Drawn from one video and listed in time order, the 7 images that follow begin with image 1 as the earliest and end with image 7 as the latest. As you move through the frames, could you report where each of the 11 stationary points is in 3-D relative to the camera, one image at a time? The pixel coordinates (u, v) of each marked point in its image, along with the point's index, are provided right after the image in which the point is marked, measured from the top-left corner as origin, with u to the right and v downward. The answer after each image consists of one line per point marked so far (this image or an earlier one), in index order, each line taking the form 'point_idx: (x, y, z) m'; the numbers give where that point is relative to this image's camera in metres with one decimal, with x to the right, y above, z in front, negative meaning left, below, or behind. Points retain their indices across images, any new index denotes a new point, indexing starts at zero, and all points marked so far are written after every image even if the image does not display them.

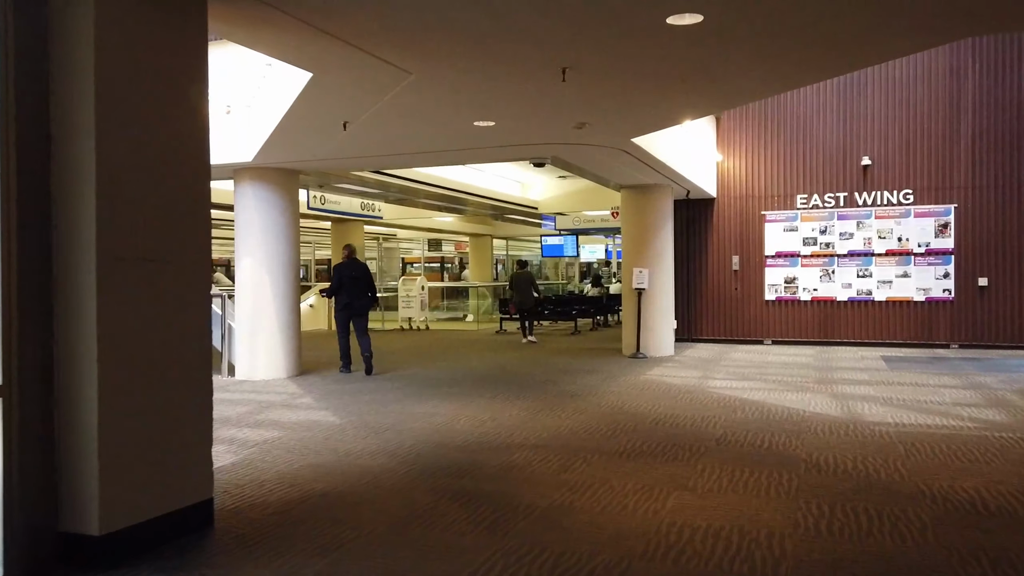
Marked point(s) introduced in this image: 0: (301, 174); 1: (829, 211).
0: (-2.5, +1.3, +8.7) m
1: (+4.7, +1.1, +11.2) m
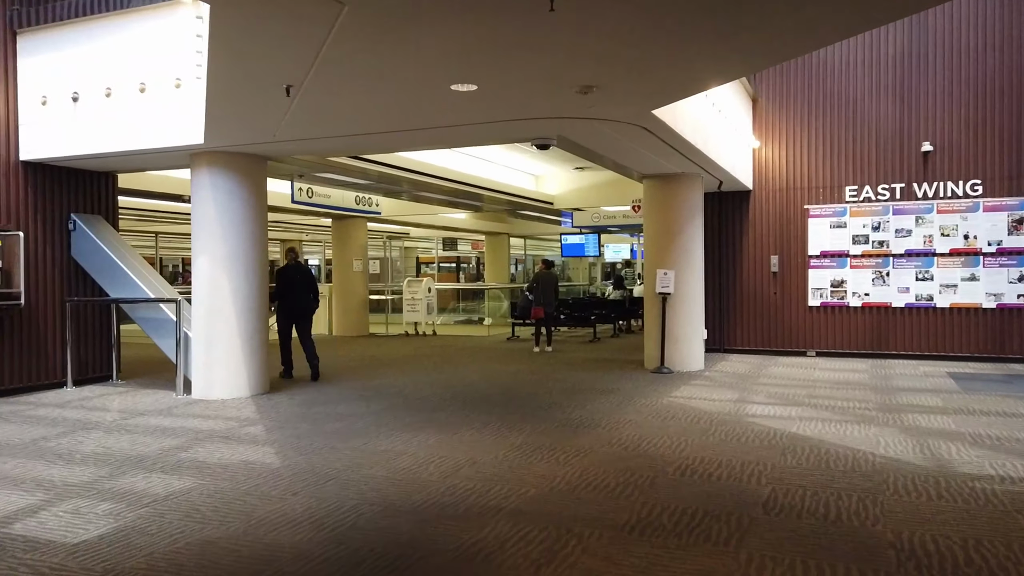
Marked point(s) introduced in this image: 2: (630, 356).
0: (-2.4, +1.3, +7.6) m
1: (+4.8, +1.1, +9.8) m
2: (+1.6, -0.9, +10.5) m
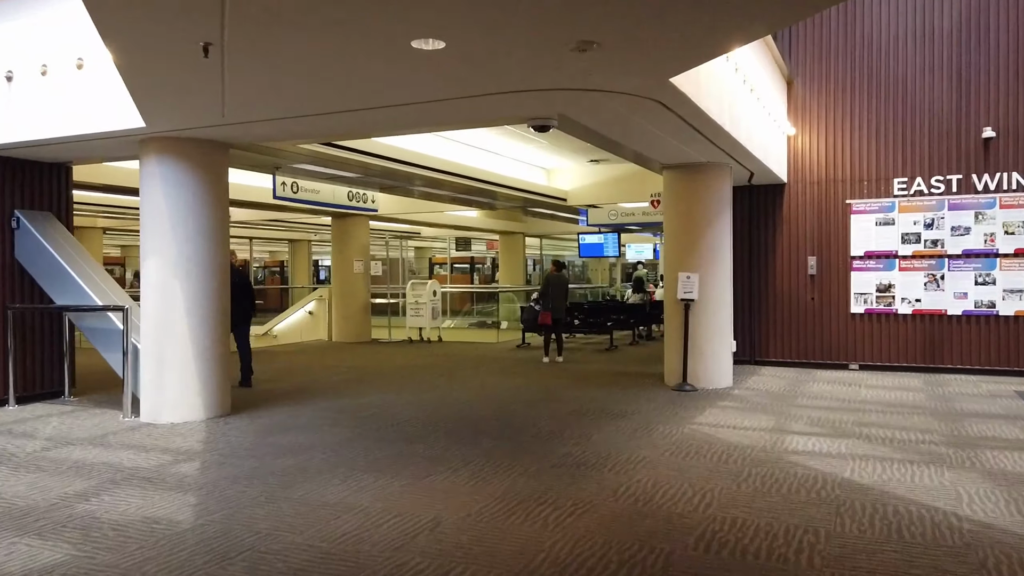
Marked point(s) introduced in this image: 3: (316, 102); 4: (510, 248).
0: (-2.4, +1.2, +6.7) m
1: (+4.9, +1.0, +8.7) m
2: (+1.7, -1.0, +9.4) m
3: (-1.3, +1.3, +5.1) m
4: (0.0, +1.1, +19.9) m
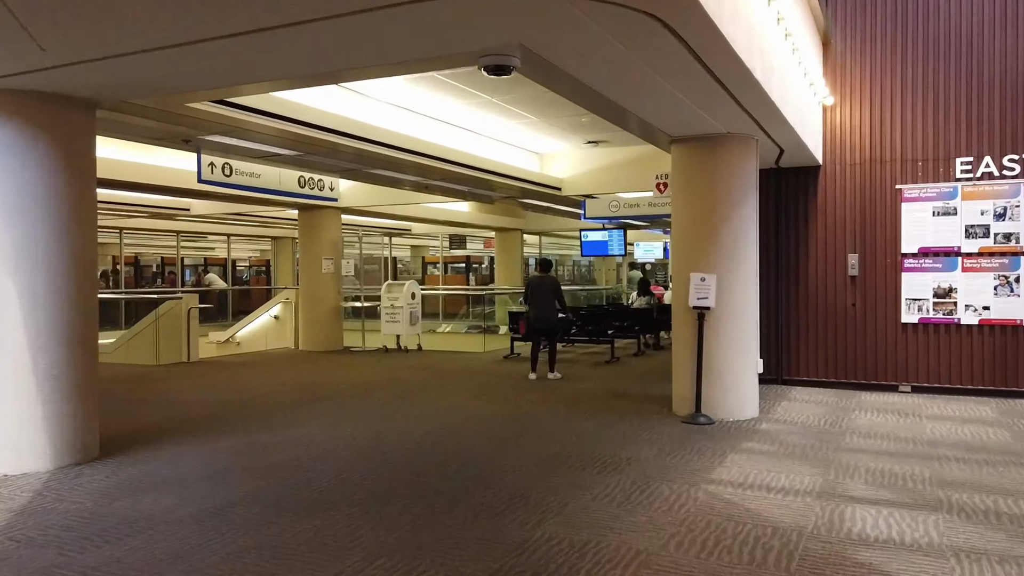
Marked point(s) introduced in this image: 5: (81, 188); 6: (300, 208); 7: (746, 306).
0: (-2.7, +1.2, +5.1) m
1: (+4.7, +1.0, +7.0) m
2: (+1.5, -1.0, +7.8) m
3: (-1.6, +1.2, +3.5) m
4: (-0.1, +1.0, +18.3) m
5: (-2.7, +0.6, +4.8) m
6: (-3.4, +1.3, +12.1) m
7: (+1.9, -0.2, +6.2) m
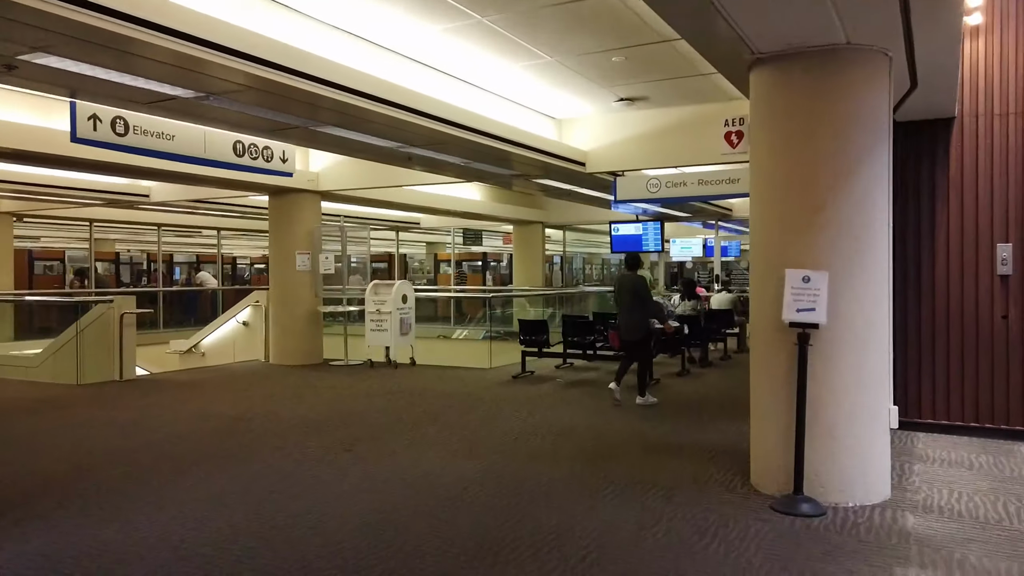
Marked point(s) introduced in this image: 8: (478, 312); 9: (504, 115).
0: (-2.8, +1.2, +3.0) m
1: (+4.6, +0.9, +4.6) m
2: (+1.5, -1.1, +5.6) m
3: (-1.8, +1.2, +1.4) m
4: (+0.3, +1.0, +16.1) m
5: (-2.8, +0.6, +2.7) m
6: (-3.2, +1.3, +10.0) m
7: (+1.9, -0.2, +4.0) m
8: (-0.5, -0.3, +10.7) m
9: (0.0, +1.8, +8.1) m
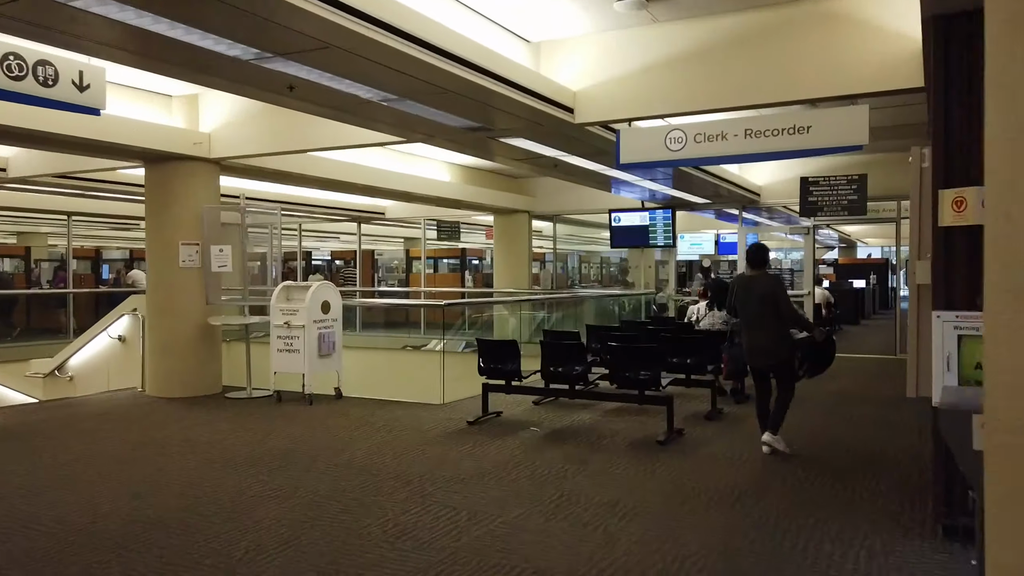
0: (-3.2, +1.2, +0.4) m
1: (+4.3, +0.9, +2.0) m
2: (+1.1, -1.1, +2.9) m
3: (-2.1, +1.2, -1.3) m
4: (0.0, +1.0, +13.4) m
5: (-3.2, +0.6, 0.0) m
6: (-3.5, +1.2, +7.3) m
7: (+1.5, -0.2, +1.3) m
8: (-0.8, -0.4, +8.0) m
9: (-0.4, +1.8, +5.5) m
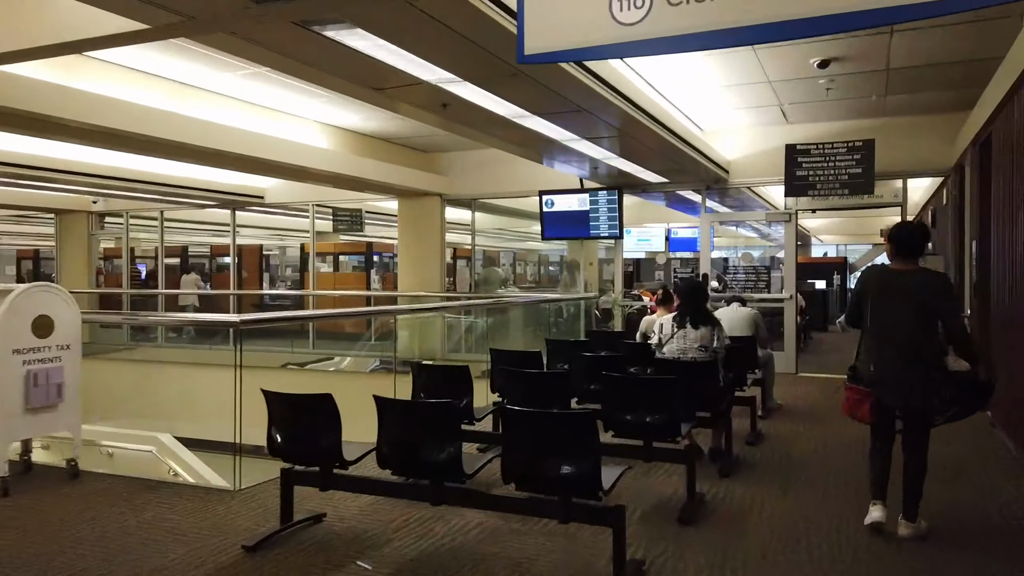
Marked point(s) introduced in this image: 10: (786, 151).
0: (-3.5, +1.1, -2.6) m
1: (+3.8, +0.9, -0.4) m
2: (+0.6, -1.1, +0.3) m
3: (-2.4, +1.2, -4.1) m
4: (-1.3, +0.9, +10.7) m
5: (-3.5, +0.6, -2.9) m
6: (-4.4, +1.2, +4.4) m
7: (+1.1, -0.3, -1.3) m
8: (-1.8, -0.4, +5.2) m
9: (-1.1, +1.8, +2.7) m
10: (+2.8, +1.4, +7.7) m
